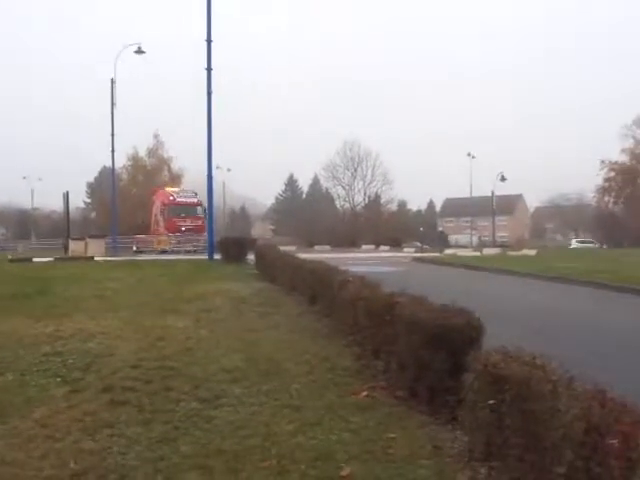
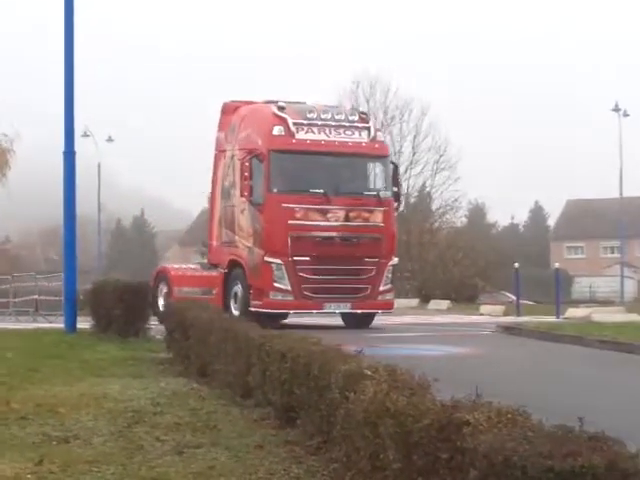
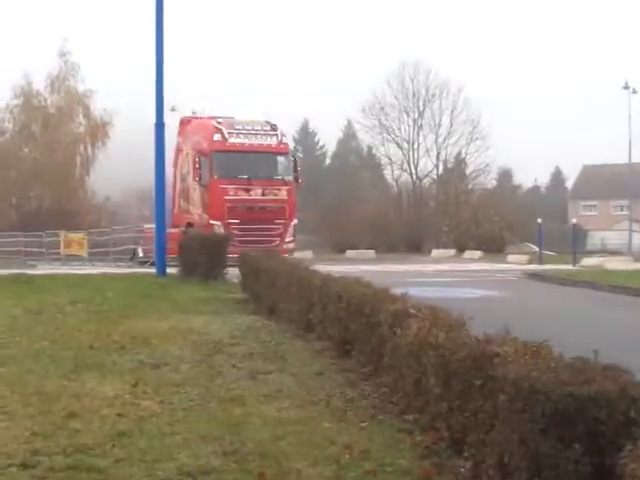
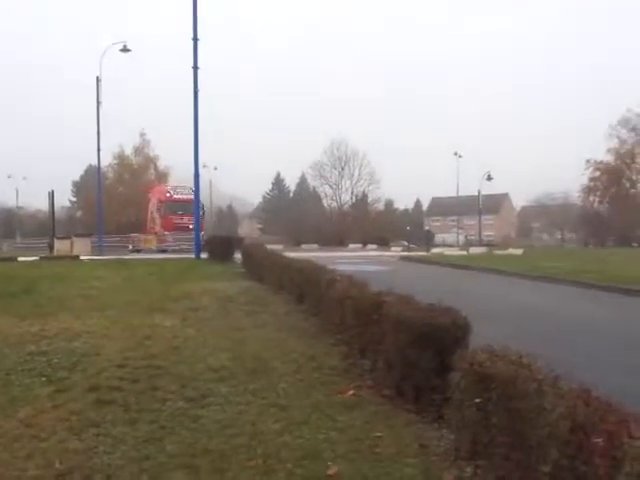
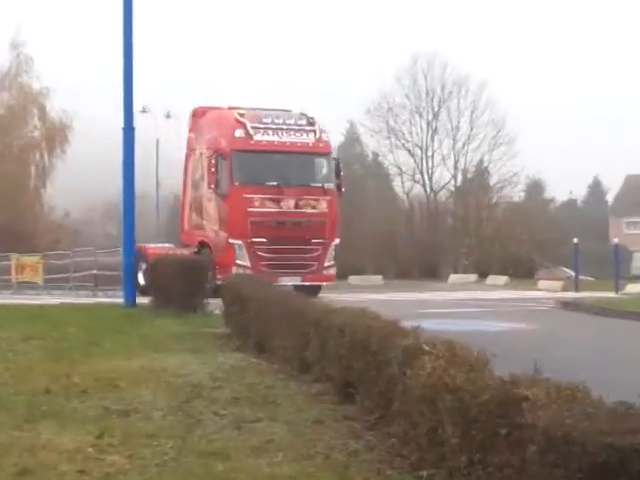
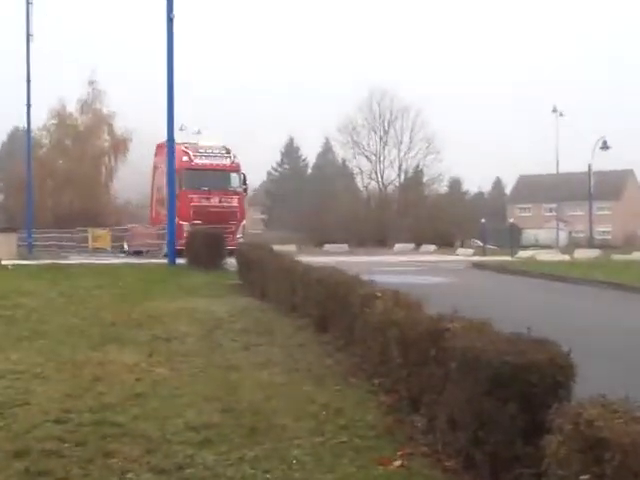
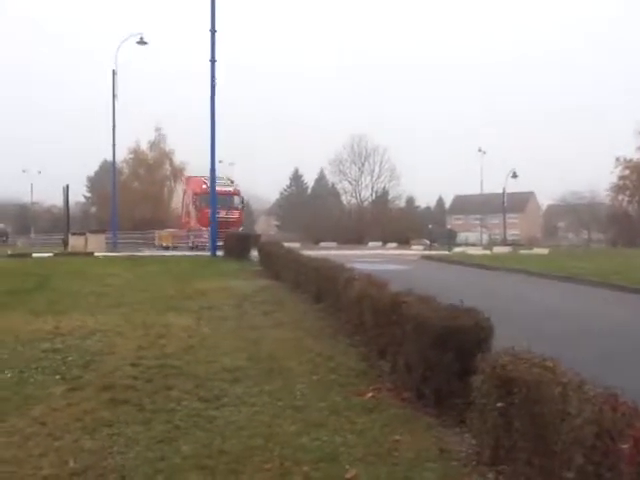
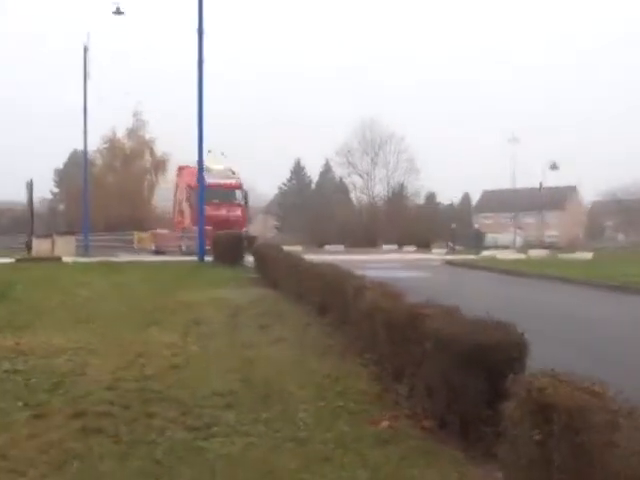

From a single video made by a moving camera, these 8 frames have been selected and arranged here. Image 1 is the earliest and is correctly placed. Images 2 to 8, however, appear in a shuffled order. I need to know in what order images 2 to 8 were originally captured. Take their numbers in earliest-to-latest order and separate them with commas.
4, 7, 8, 6, 3, 5, 2
